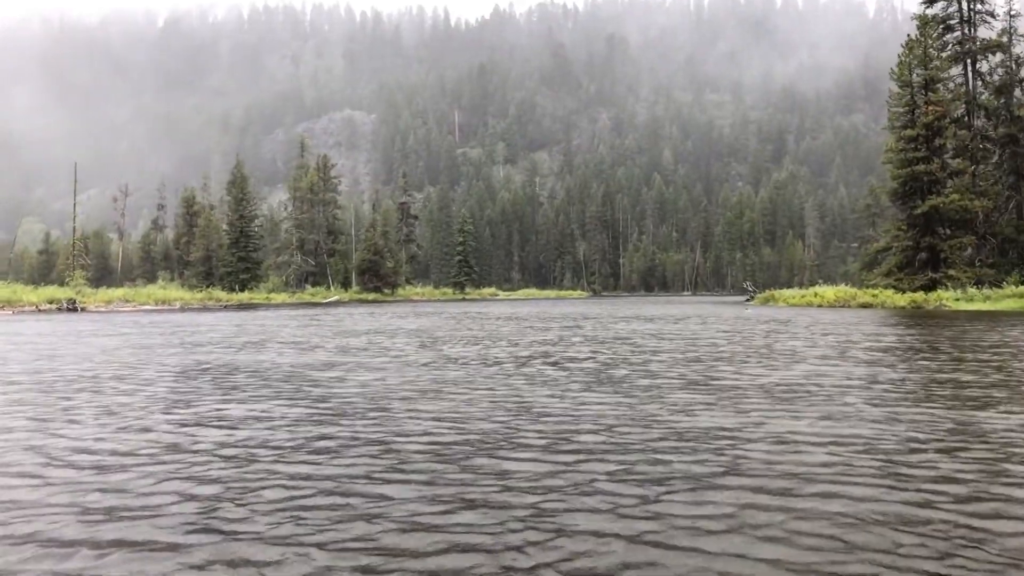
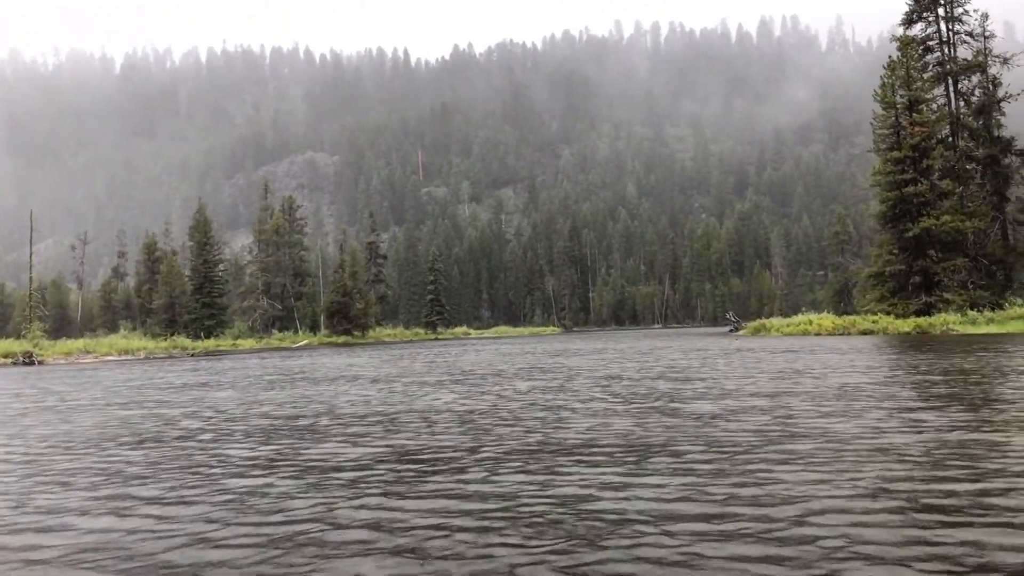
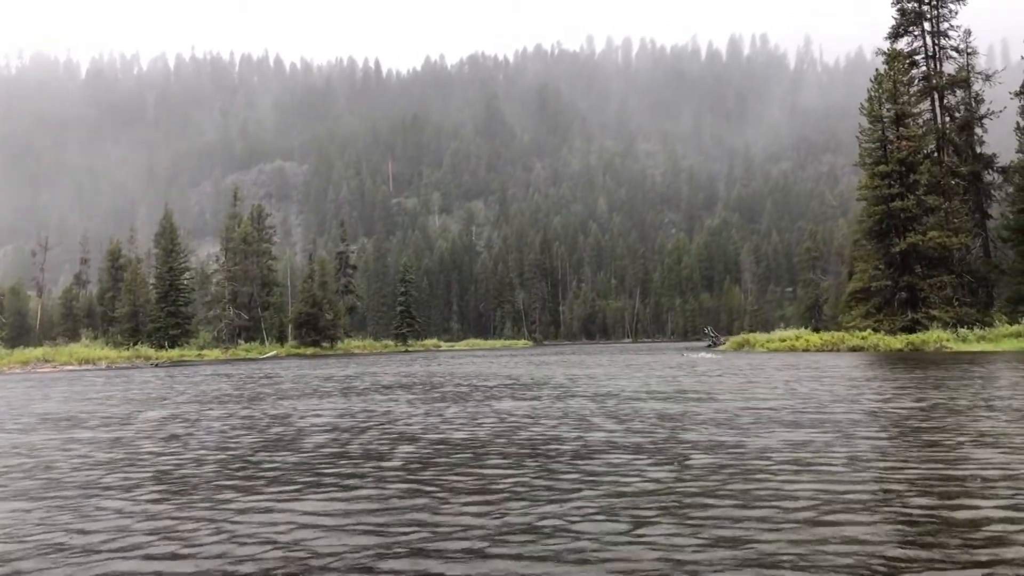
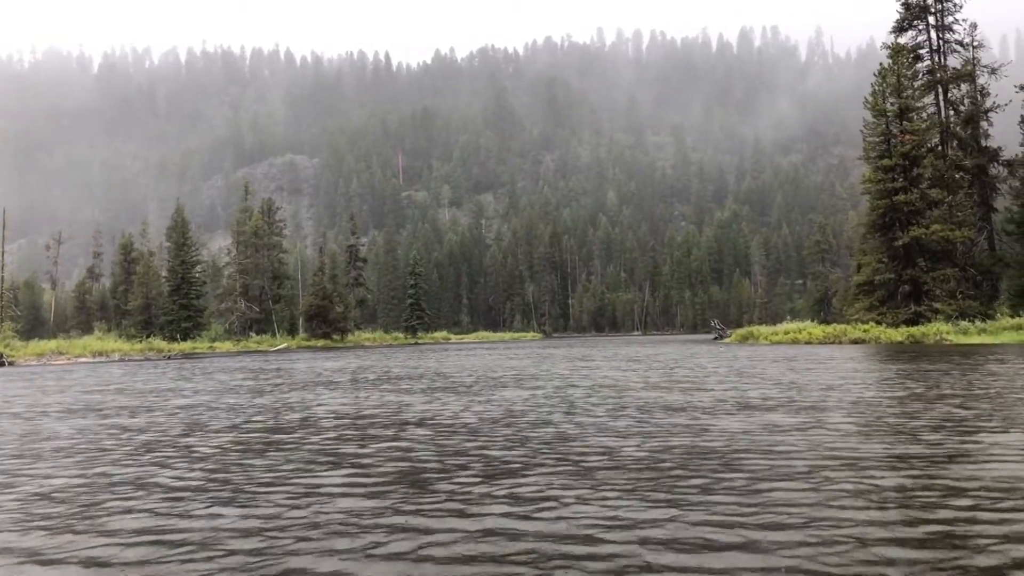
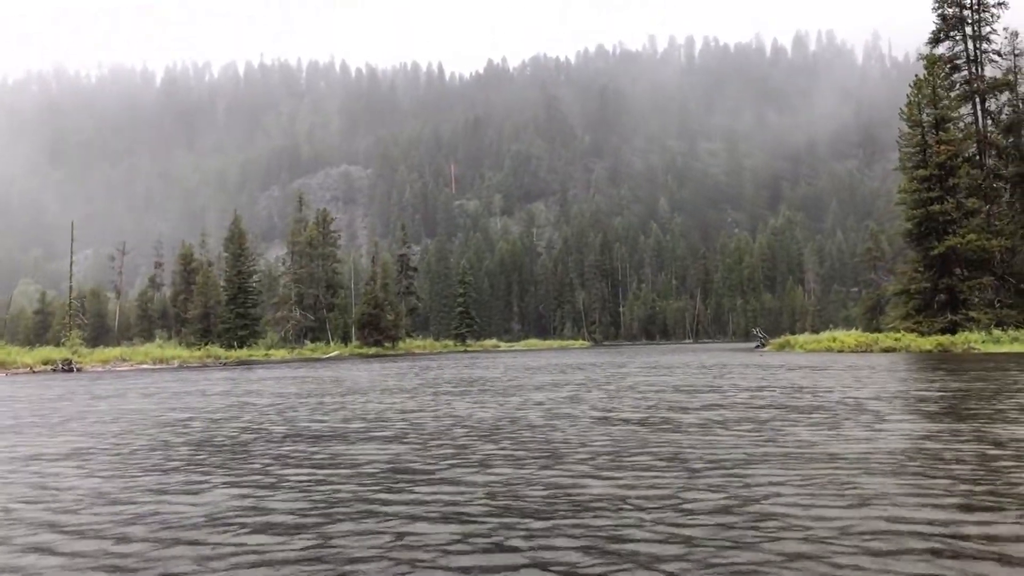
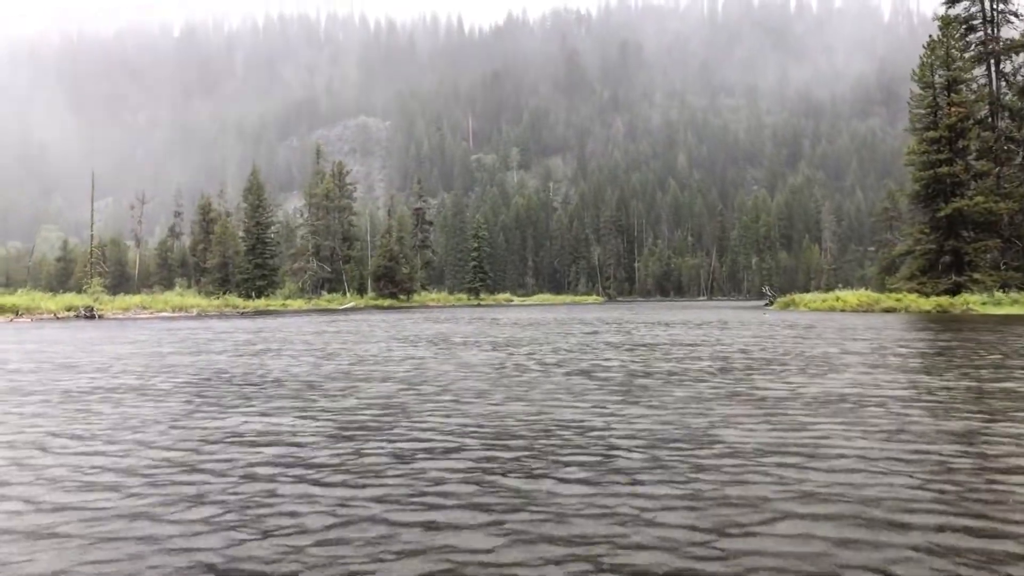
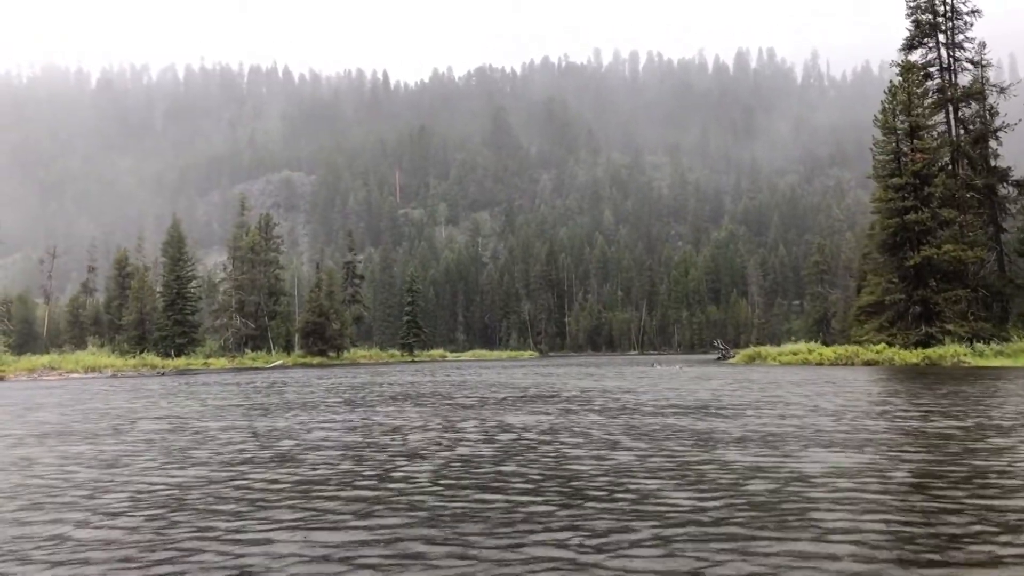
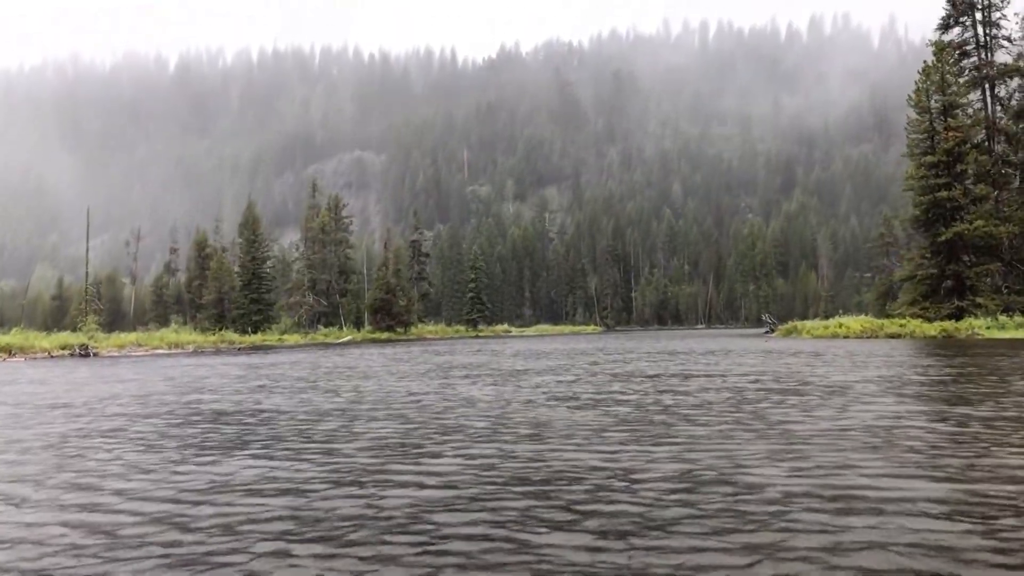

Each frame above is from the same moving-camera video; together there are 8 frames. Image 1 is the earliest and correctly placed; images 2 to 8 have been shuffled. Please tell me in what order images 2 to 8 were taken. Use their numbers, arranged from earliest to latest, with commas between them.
6, 8, 5, 2, 4, 3, 7
